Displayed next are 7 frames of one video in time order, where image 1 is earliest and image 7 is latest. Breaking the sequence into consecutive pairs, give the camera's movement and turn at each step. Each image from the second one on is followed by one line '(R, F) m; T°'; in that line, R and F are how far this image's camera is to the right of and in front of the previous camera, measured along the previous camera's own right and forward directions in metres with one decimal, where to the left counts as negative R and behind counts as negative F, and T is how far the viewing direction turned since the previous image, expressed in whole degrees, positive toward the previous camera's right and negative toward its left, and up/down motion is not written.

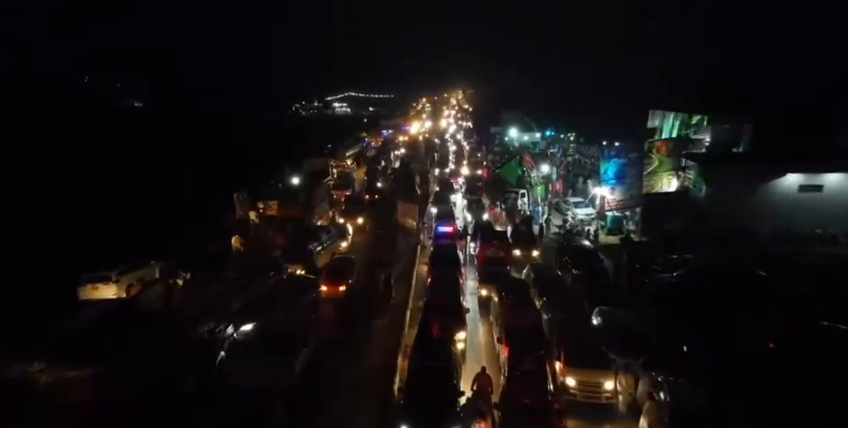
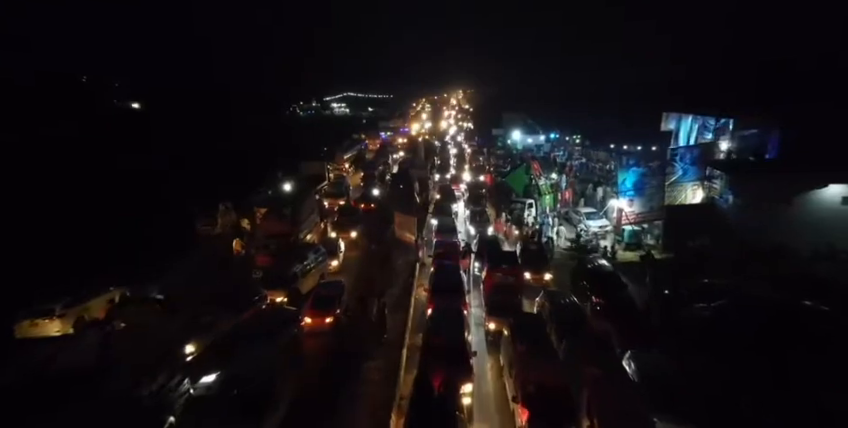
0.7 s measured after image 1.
(0.0, +1.3) m; 0°
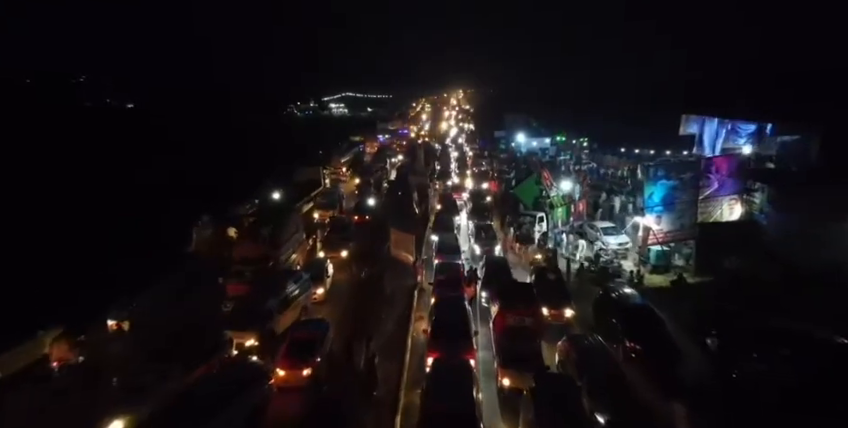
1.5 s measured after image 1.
(0.0, +1.6) m; 0°
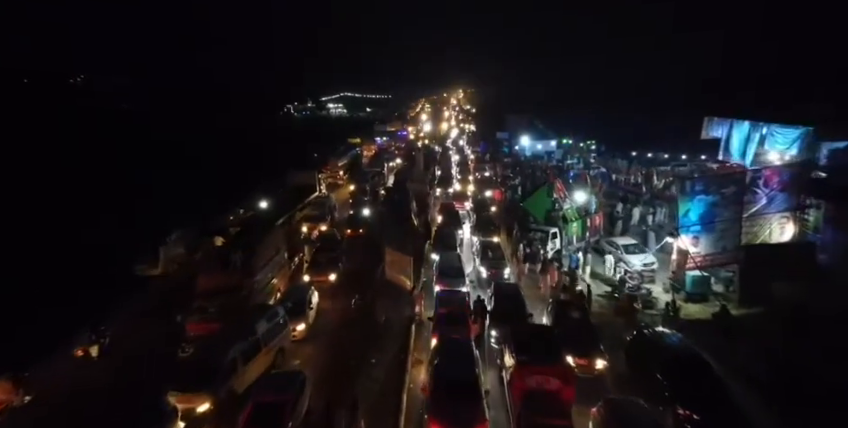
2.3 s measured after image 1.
(0.0, +1.6) m; 0°
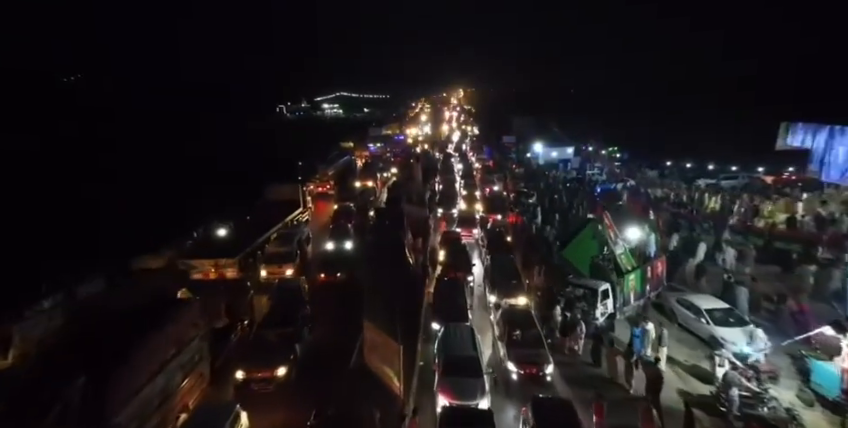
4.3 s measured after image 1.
(+0.1, +3.9) m; 0°
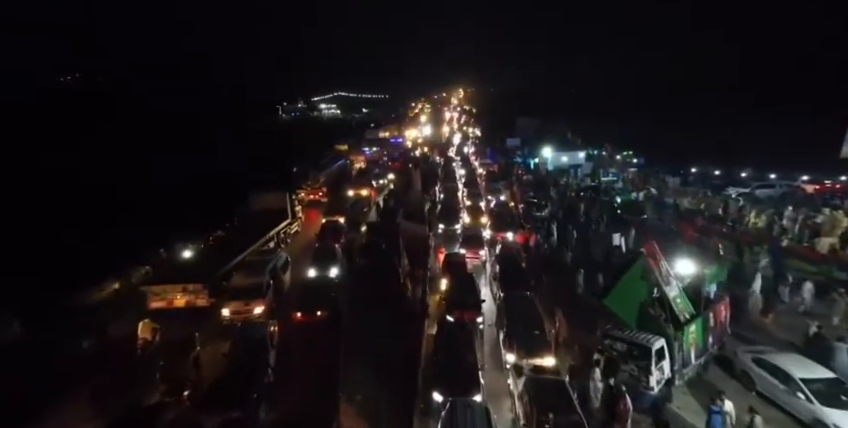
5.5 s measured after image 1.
(0.0, +2.2) m; 0°
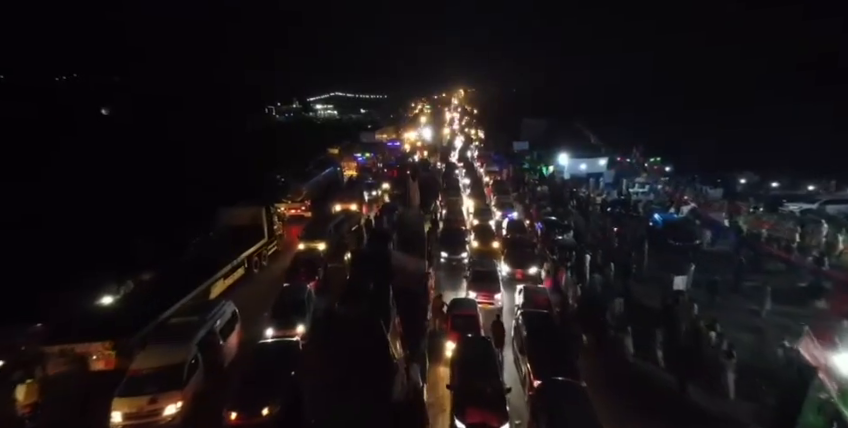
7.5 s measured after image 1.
(0.0, +3.3) m; 0°
